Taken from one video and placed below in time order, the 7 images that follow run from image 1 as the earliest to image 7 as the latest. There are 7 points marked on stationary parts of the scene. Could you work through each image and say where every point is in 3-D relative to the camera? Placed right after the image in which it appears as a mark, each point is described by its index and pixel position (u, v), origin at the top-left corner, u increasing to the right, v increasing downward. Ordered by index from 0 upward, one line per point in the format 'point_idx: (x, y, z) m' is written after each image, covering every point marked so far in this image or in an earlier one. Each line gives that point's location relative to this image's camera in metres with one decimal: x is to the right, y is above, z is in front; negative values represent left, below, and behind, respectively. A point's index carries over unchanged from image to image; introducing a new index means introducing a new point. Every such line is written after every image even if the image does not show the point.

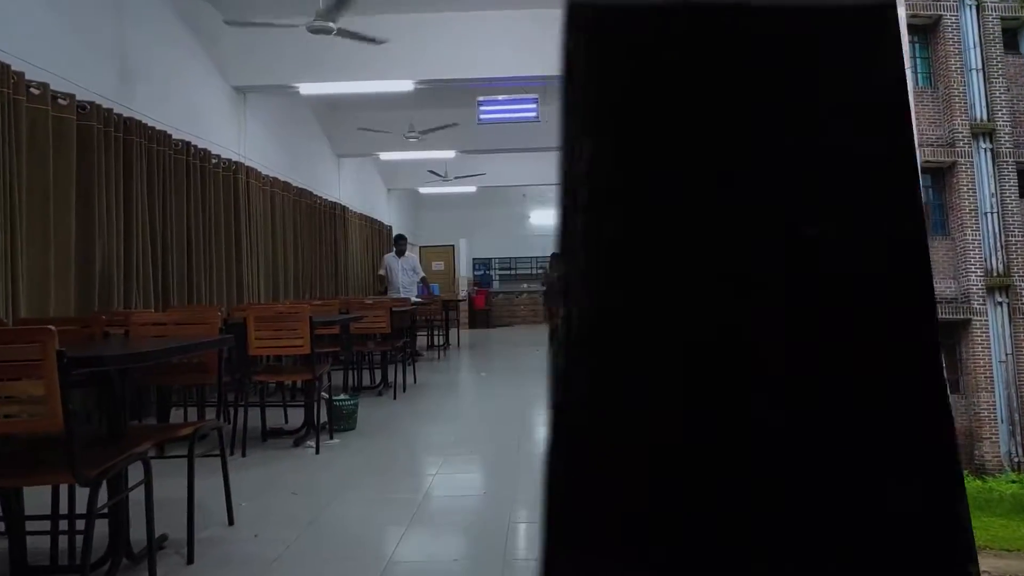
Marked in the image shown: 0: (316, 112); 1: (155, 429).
0: (-1.7, +1.6, +8.3) m
1: (-0.8, -0.3, +2.2) m
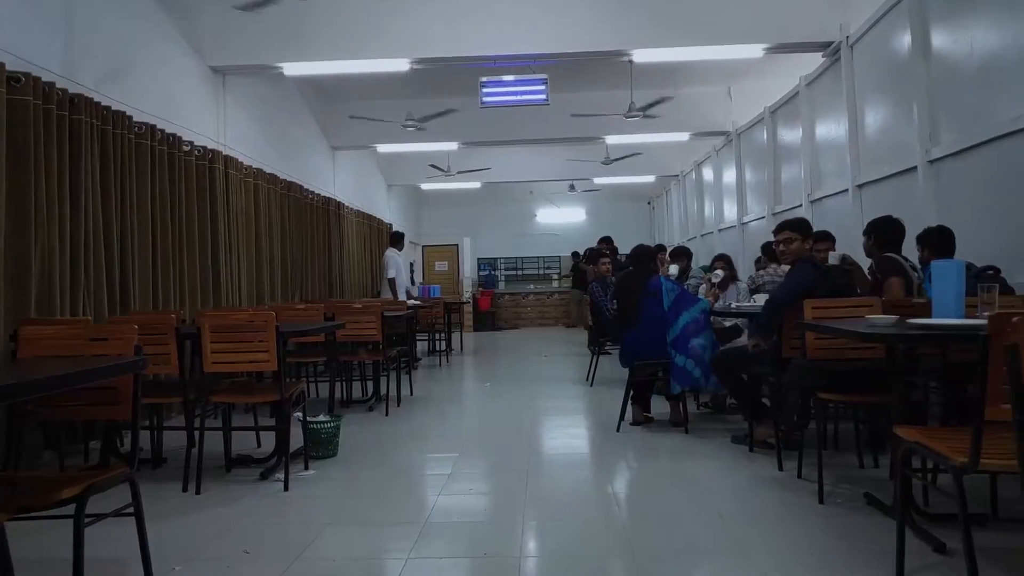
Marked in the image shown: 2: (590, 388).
0: (-1.7, +1.6, +7.7) m
1: (-0.8, -0.3, +1.6) m
2: (+0.5, -0.6, +5.9) m
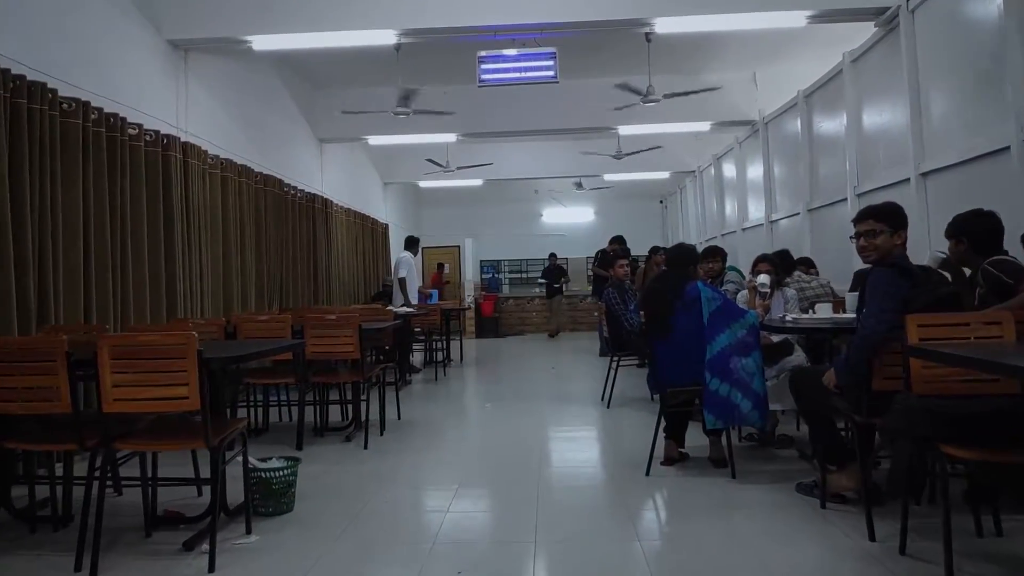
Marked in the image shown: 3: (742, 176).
0: (-1.7, +1.5, +7.0) m
1: (-0.8, -0.4, +0.9) m
2: (+0.5, -0.7, +5.2) m
3: (+2.0, +1.0, +8.1) m
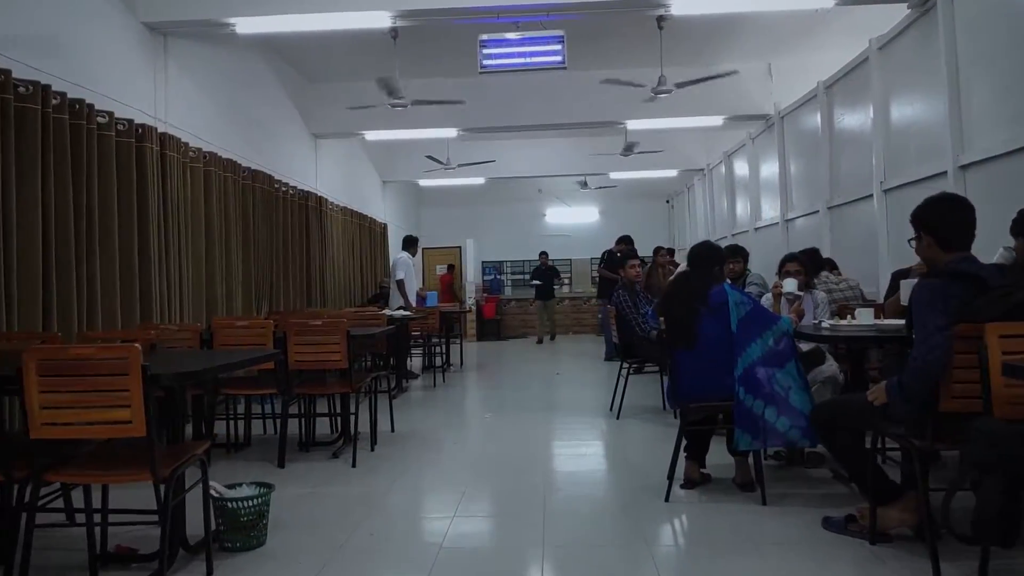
0: (-1.6, +1.5, +6.6) m
1: (-0.8, -0.4, +0.5) m
2: (+0.5, -0.7, +4.8) m
3: (+2.0, +1.0, +7.8) m
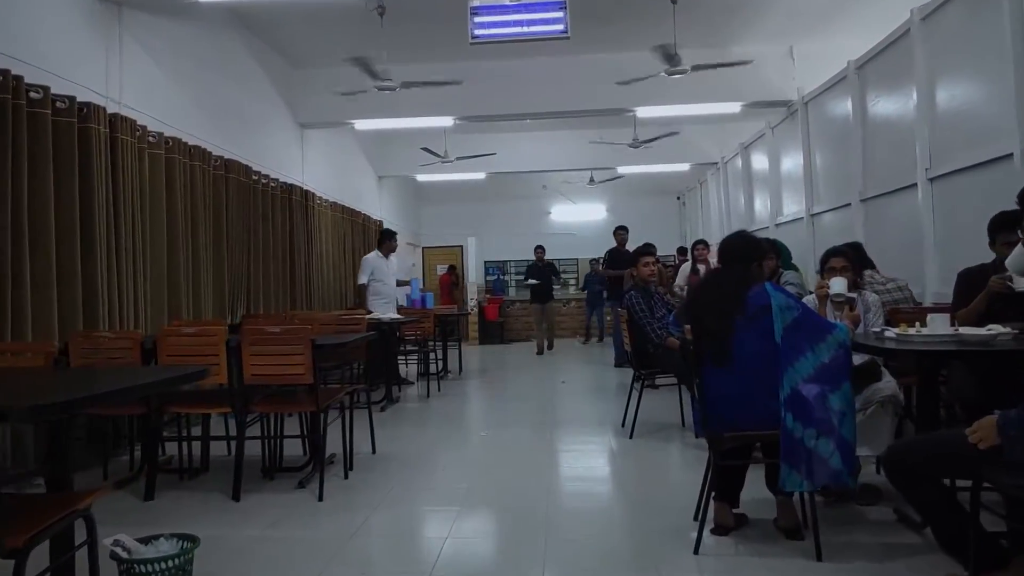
0: (-1.6, +1.5, +6.1) m
1: (-0.9, -0.4, 0.0) m
2: (+0.5, -0.7, +4.3) m
3: (+2.0, +1.0, +7.2) m
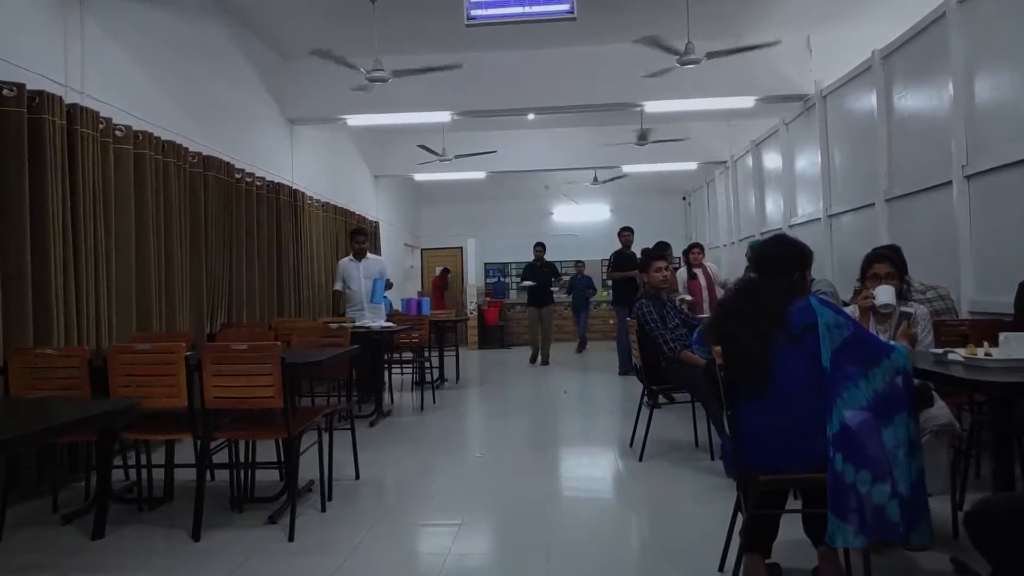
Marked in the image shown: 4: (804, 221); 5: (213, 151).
0: (-1.6, +1.5, +5.7) m
1: (-0.9, -0.4, -0.4) m
2: (+0.5, -0.7, +3.9) m
3: (+2.0, +0.9, +6.9) m
4: (+2.0, +0.5, +6.5) m
5: (-1.7, +0.8, +5.1) m
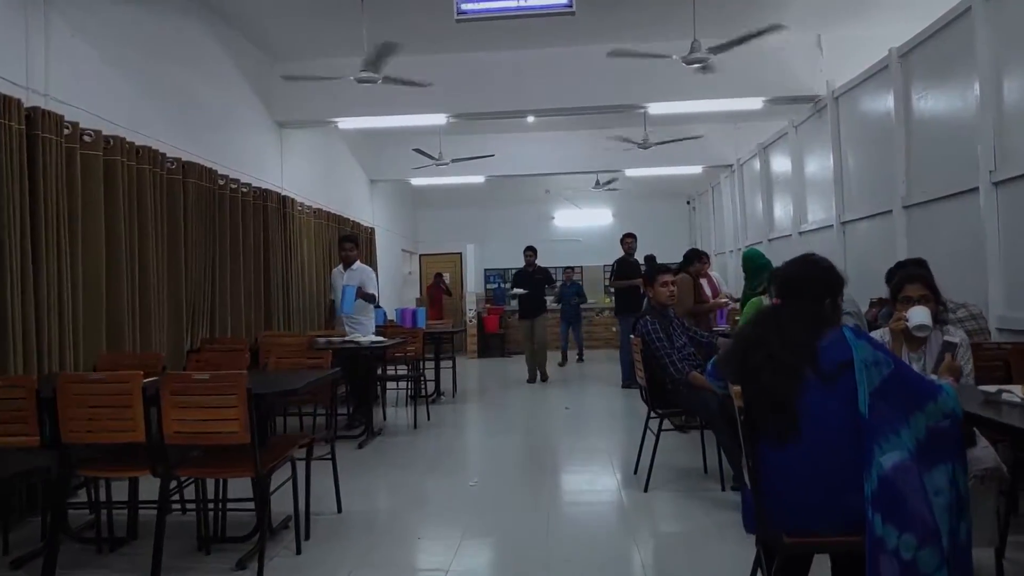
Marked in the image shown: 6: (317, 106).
0: (-1.7, +1.4, +5.5) m
1: (-0.9, -0.5, -0.6) m
2: (+0.5, -0.8, +3.7) m
3: (+2.0, +0.9, +6.6) m
4: (+2.0, +0.4, +6.2) m
5: (-1.7, +0.7, +4.9) m
6: (-1.3, +1.2, +6.3) m
